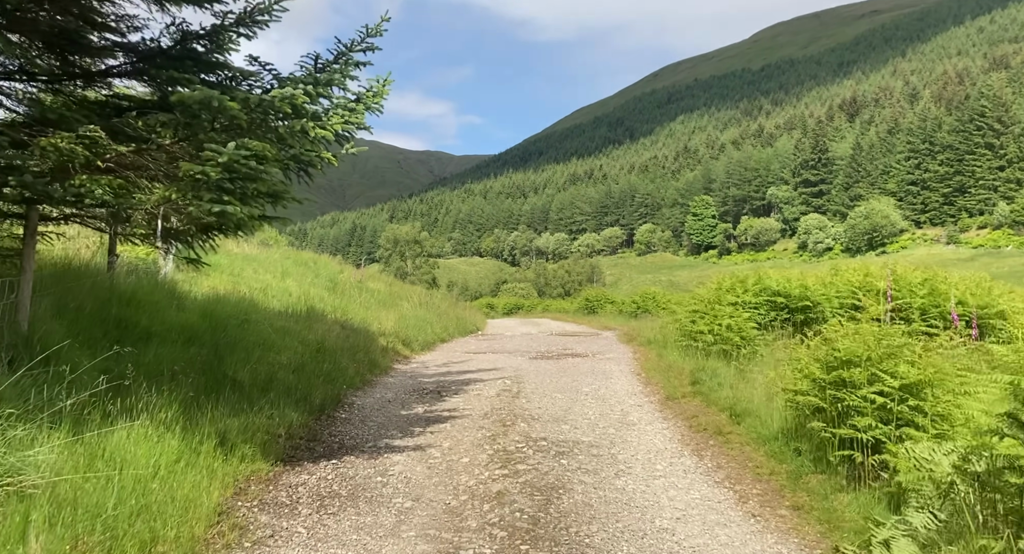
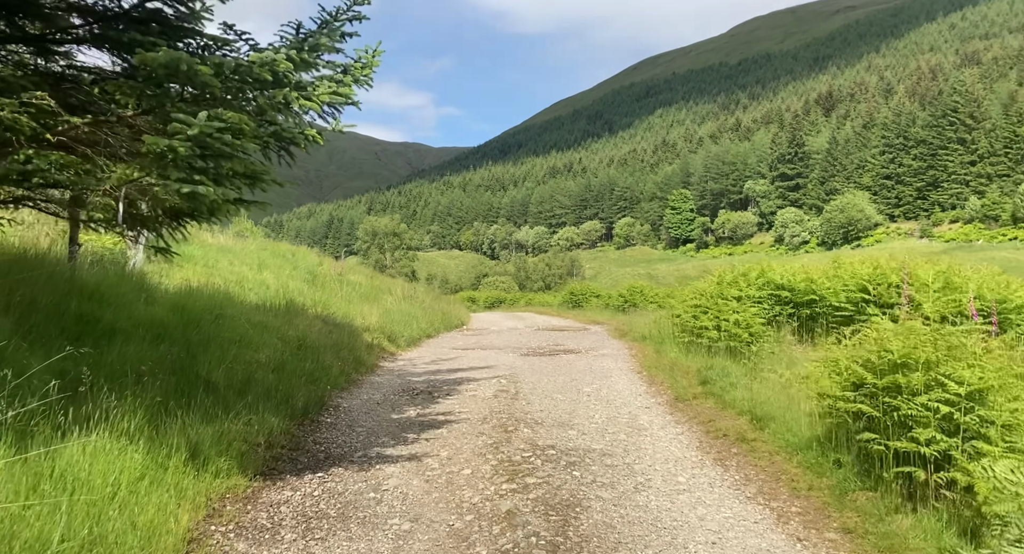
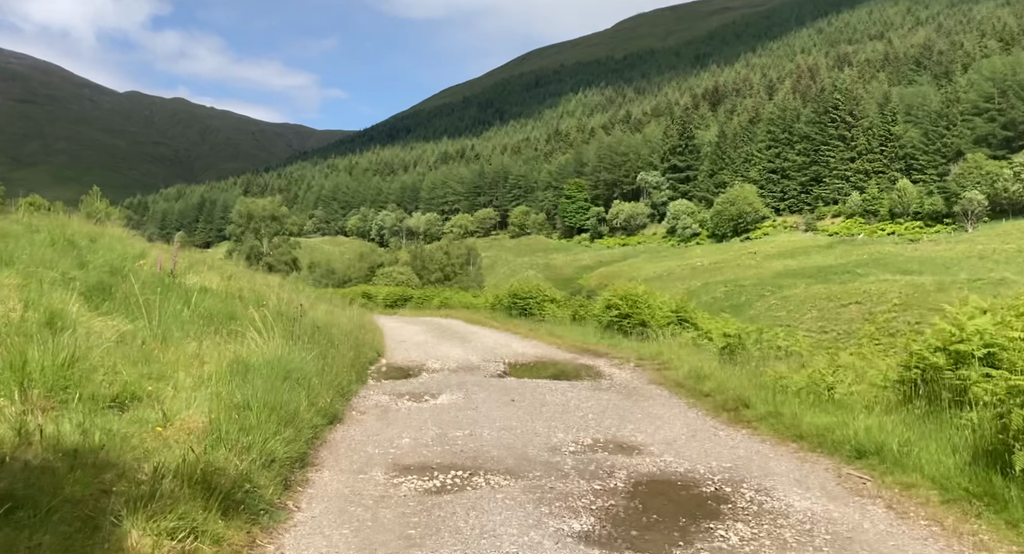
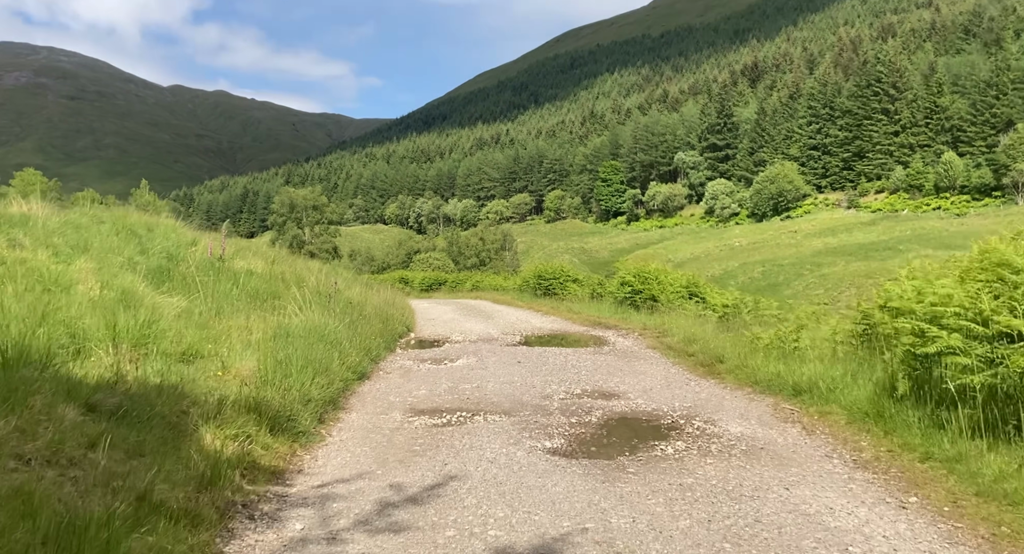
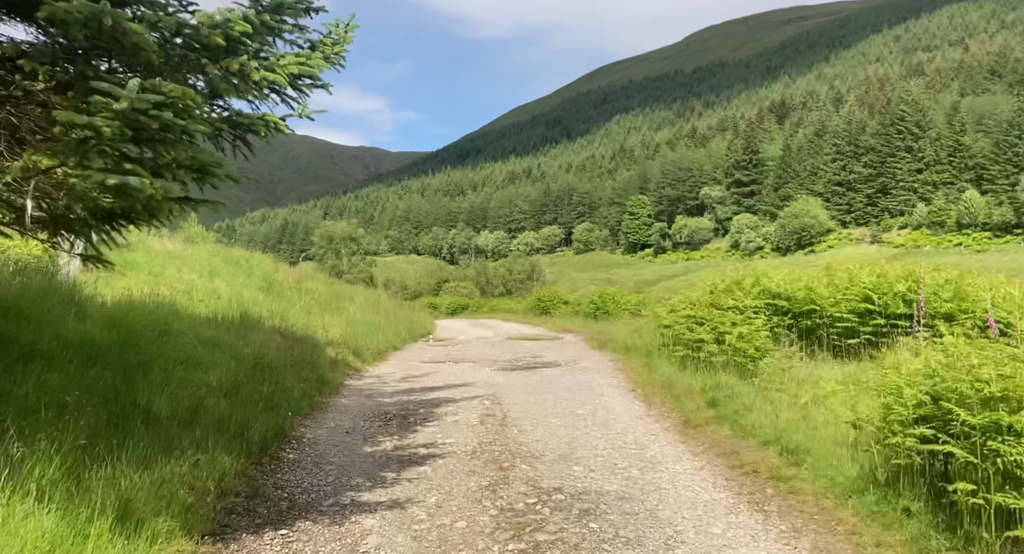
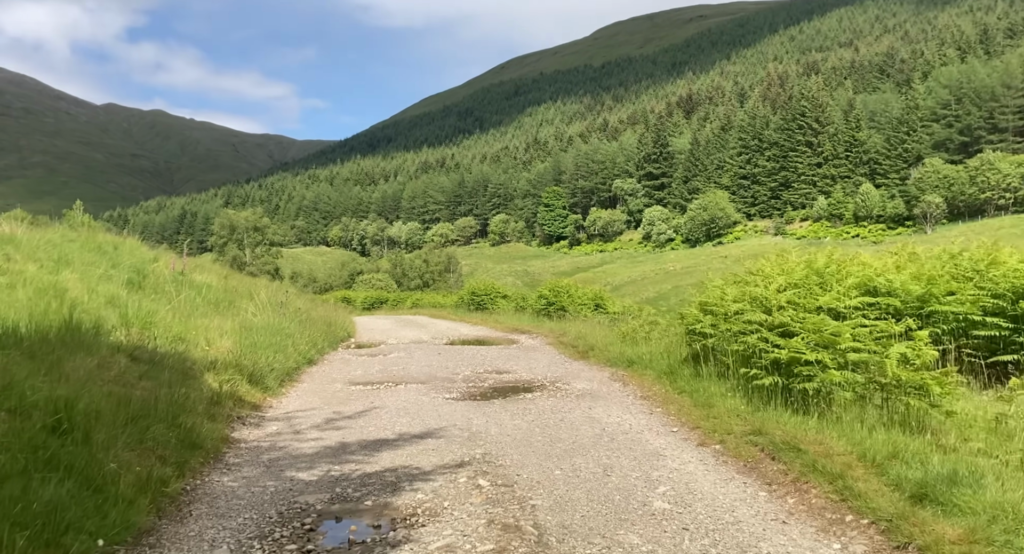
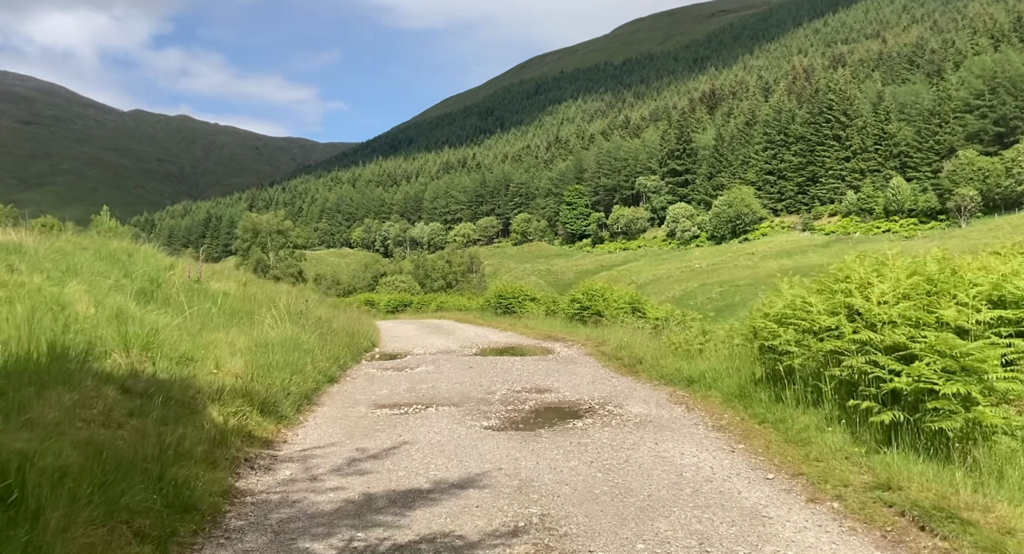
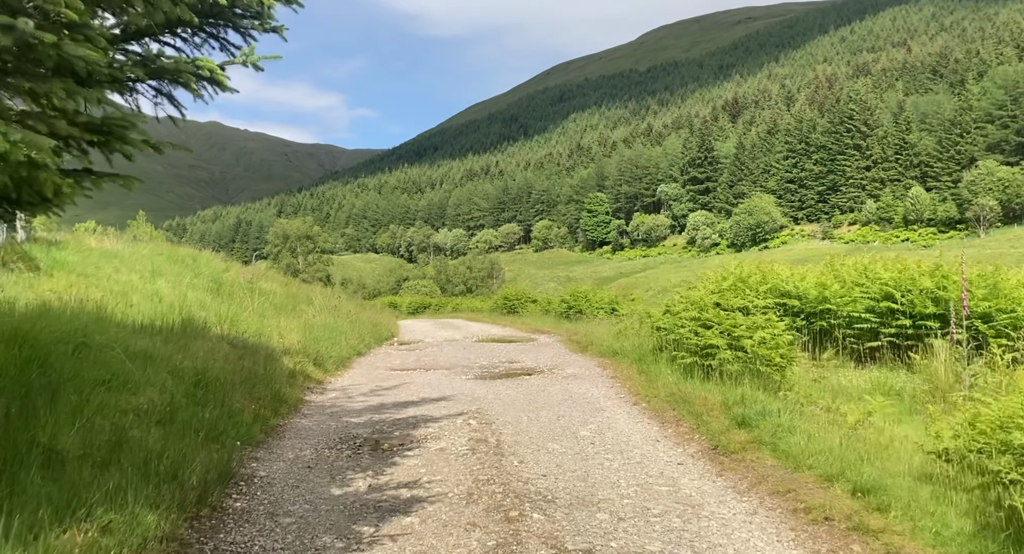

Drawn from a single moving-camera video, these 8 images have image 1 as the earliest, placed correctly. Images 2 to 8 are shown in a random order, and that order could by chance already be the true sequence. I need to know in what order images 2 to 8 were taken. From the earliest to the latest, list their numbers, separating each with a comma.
2, 5, 8, 6, 7, 4, 3
